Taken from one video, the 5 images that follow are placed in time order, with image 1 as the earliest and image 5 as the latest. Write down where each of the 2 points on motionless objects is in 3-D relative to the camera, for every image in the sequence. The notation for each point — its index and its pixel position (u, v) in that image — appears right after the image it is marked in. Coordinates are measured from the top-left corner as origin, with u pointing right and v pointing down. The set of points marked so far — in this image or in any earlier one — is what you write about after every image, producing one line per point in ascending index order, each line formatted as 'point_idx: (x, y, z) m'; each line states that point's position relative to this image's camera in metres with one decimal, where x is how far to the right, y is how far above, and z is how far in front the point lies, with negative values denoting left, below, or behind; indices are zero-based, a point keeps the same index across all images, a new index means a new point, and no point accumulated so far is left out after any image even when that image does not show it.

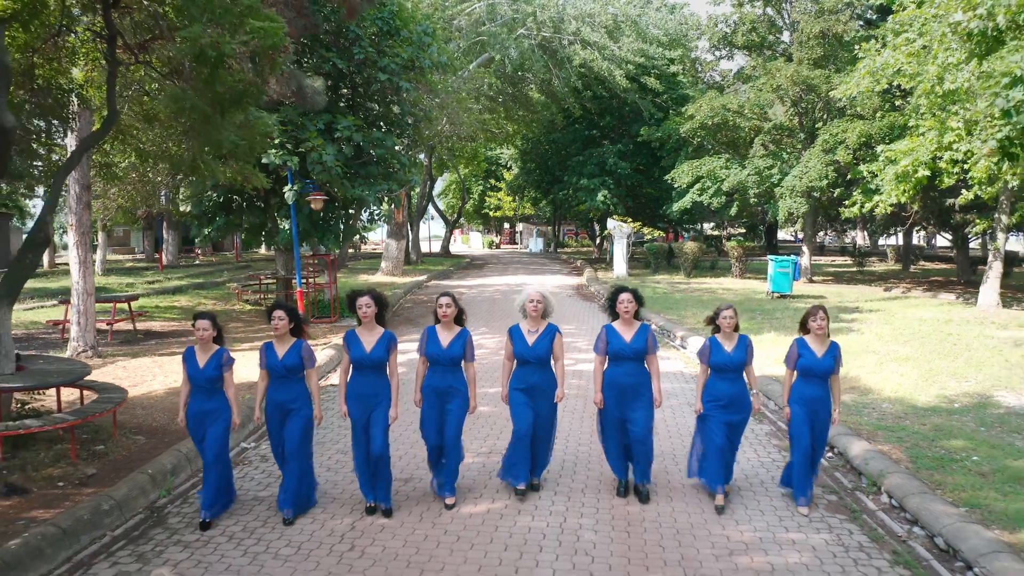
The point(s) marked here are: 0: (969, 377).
0: (+2.6, -0.5, +8.3) m
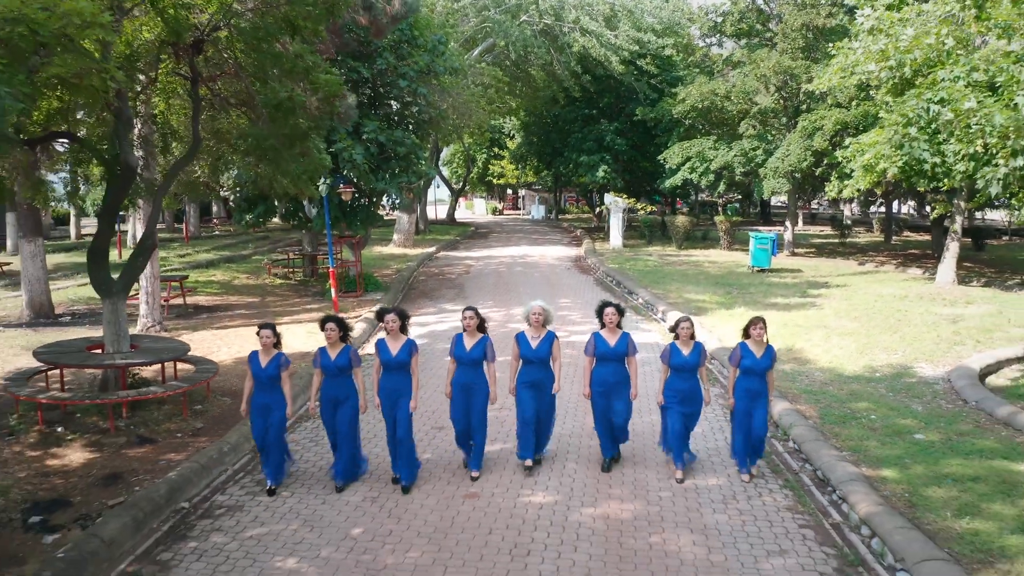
0: (+2.7, -0.4, +9.9) m
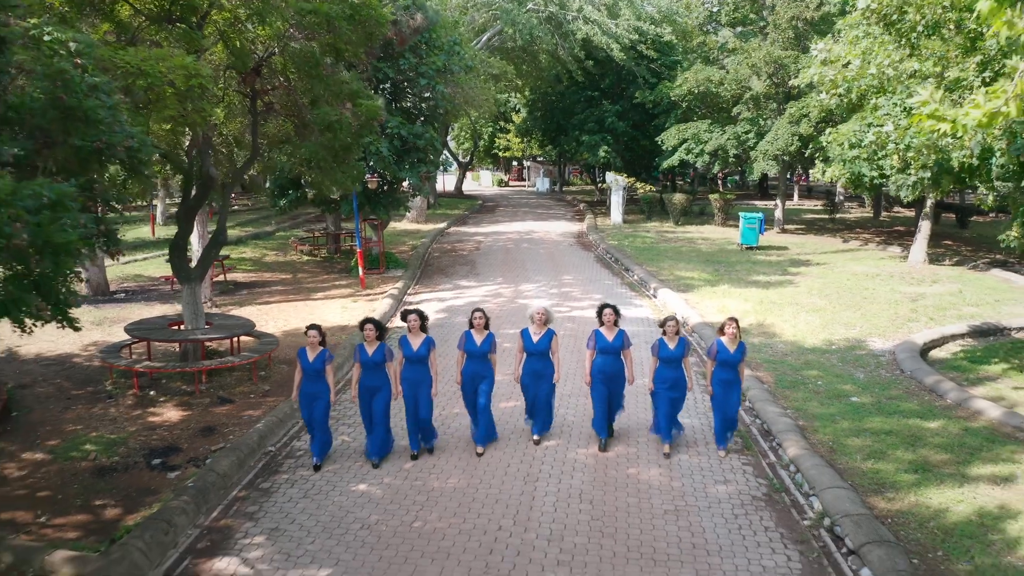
0: (+2.7, -0.3, +11.3) m
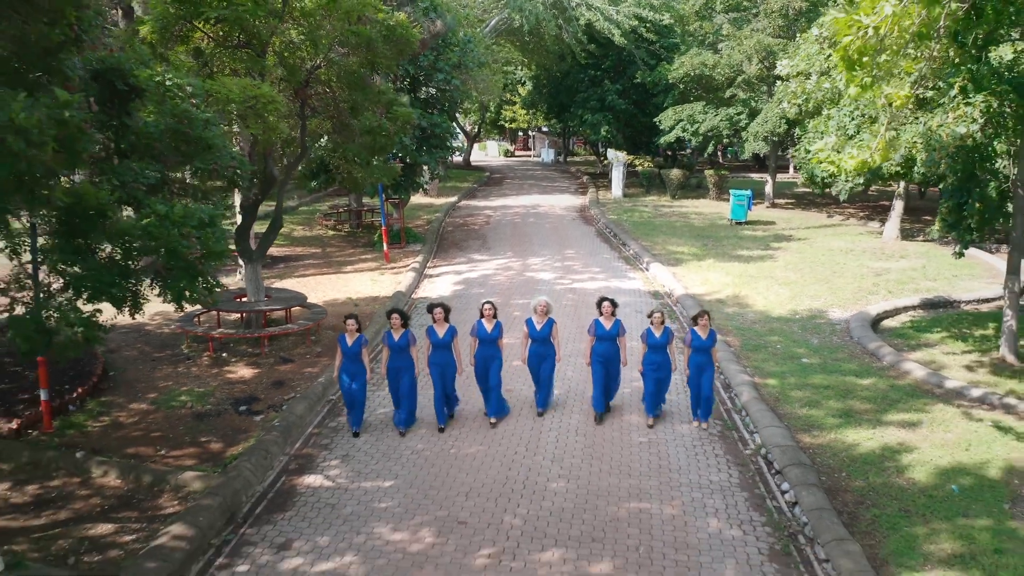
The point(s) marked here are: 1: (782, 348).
0: (+2.8, -0.1, +13.0) m
1: (+1.9, -0.4, +10.1) m
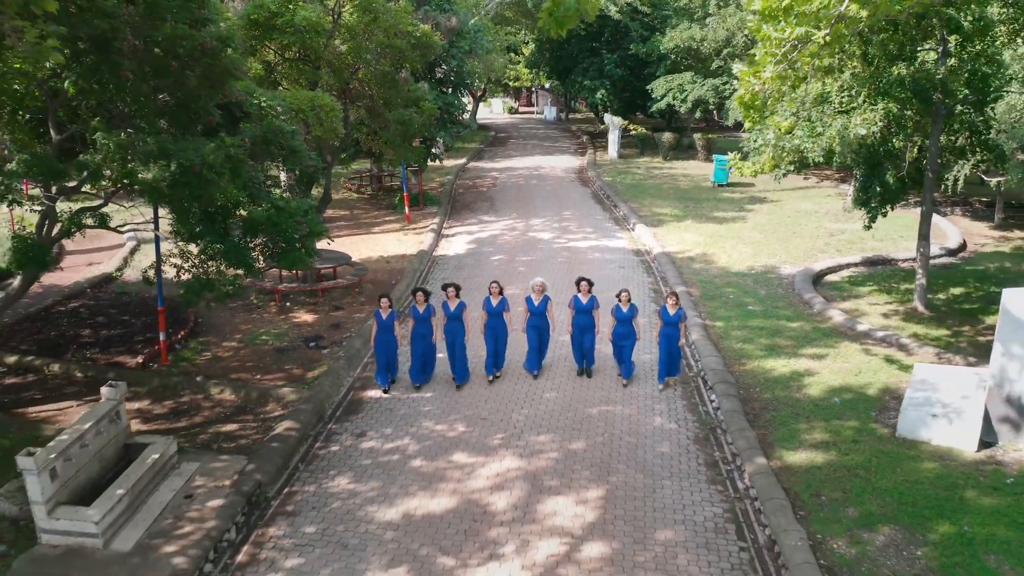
0: (+2.9, +0.4, +15.5) m
1: (+2.0, -0.1, +12.6) m
